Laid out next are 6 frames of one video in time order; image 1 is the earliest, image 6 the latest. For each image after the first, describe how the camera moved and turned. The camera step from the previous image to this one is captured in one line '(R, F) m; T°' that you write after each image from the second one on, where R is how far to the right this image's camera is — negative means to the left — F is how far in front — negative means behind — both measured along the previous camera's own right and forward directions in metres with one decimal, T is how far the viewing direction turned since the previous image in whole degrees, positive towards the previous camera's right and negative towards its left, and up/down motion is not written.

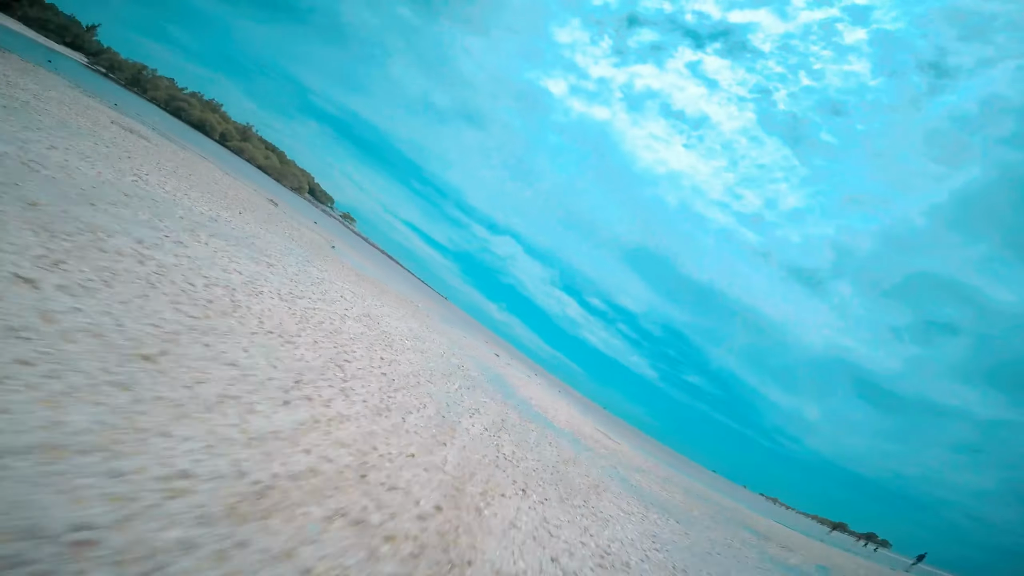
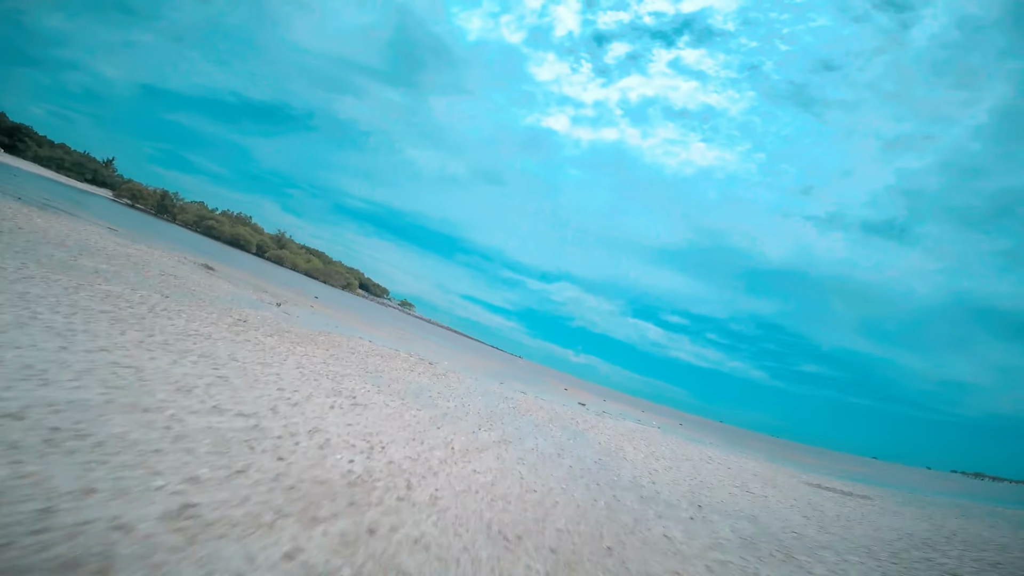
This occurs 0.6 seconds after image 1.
(0.0, +4.1) m; -7°
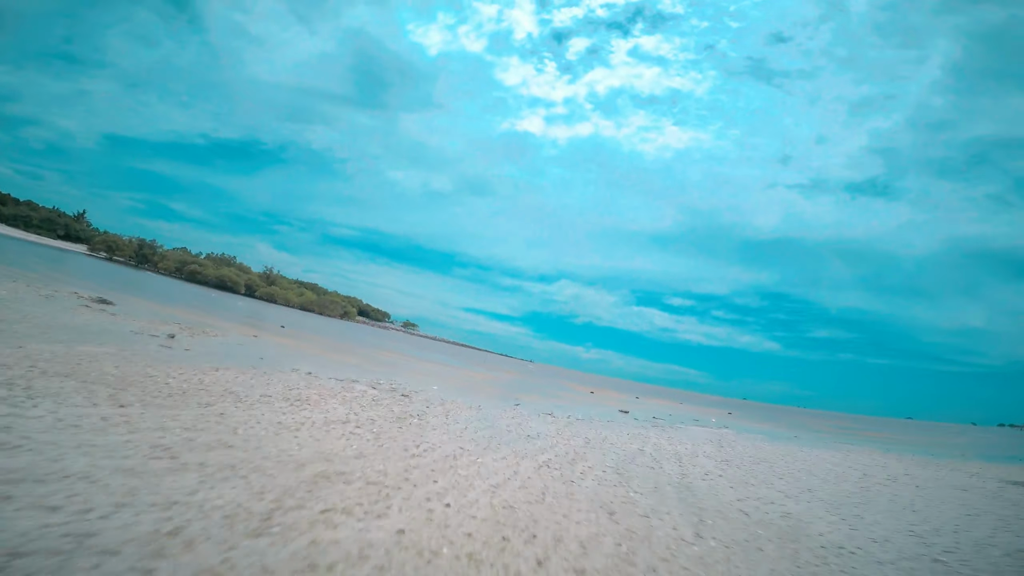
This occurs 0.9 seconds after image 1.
(0.0, +1.9) m; 0°
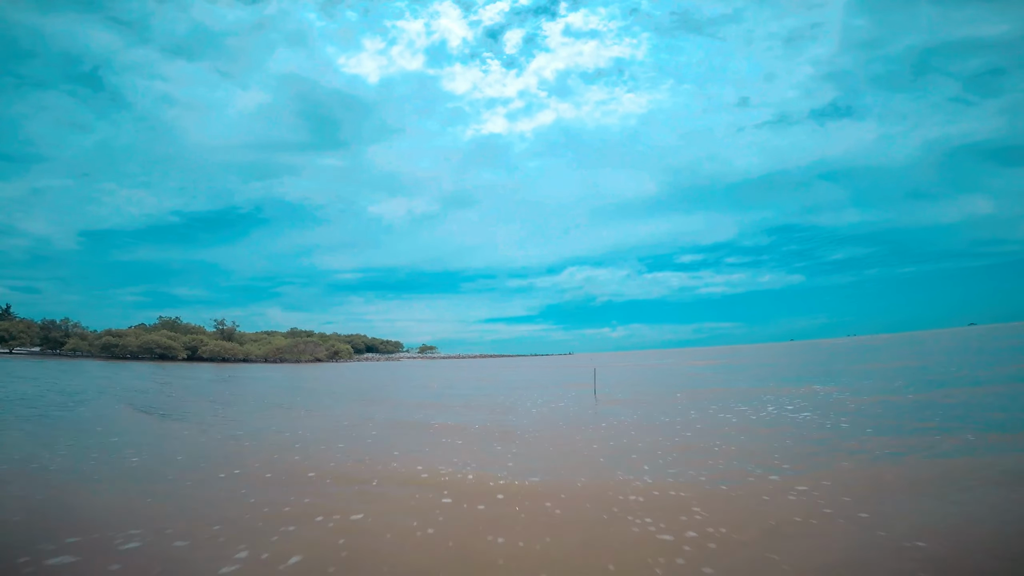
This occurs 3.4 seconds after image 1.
(+1.5, +11.8) m; -1°
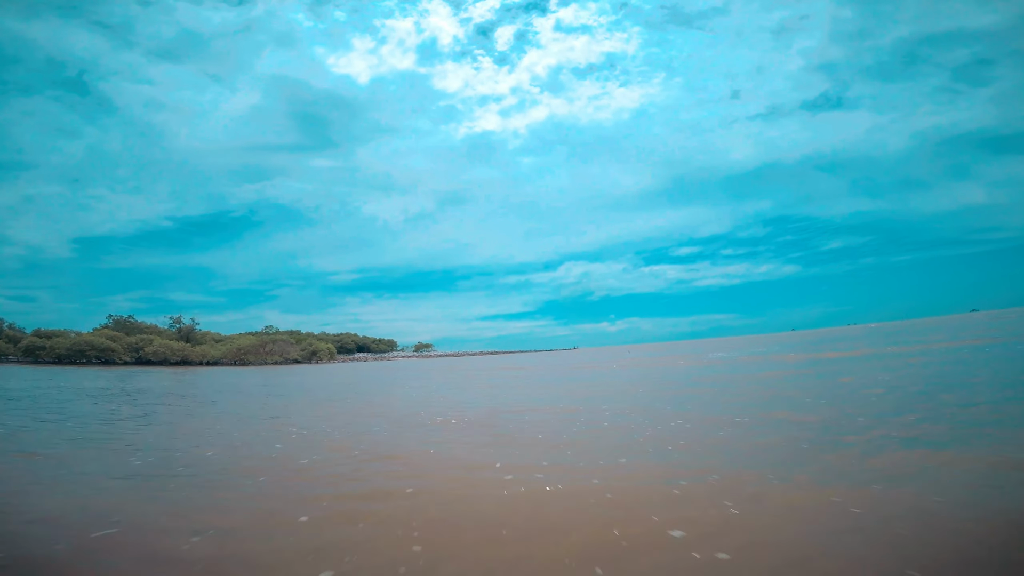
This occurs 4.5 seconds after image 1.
(+2.0, +5.1) m; 0°
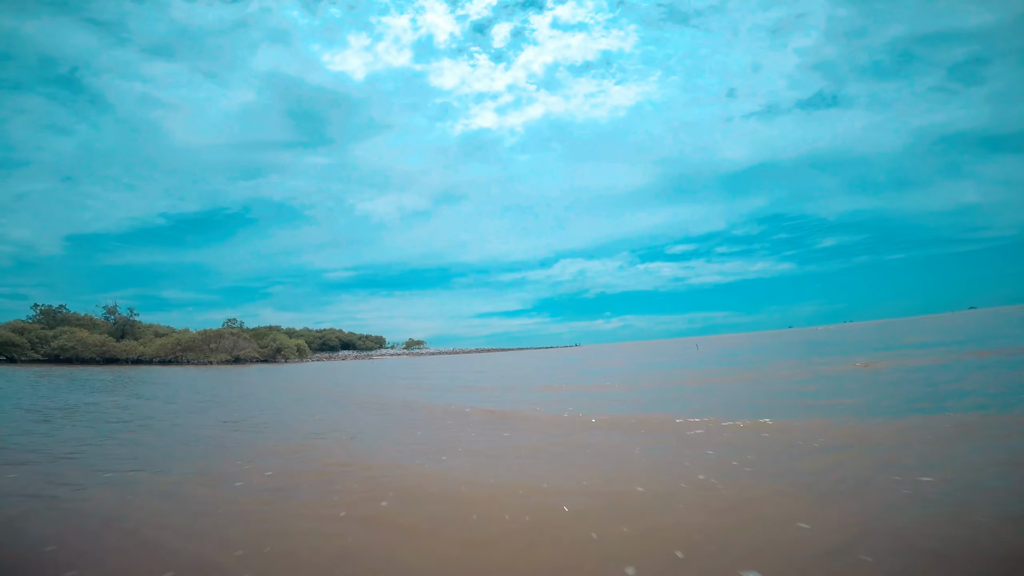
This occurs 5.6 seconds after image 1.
(+3.8, +5.1) m; 0°
